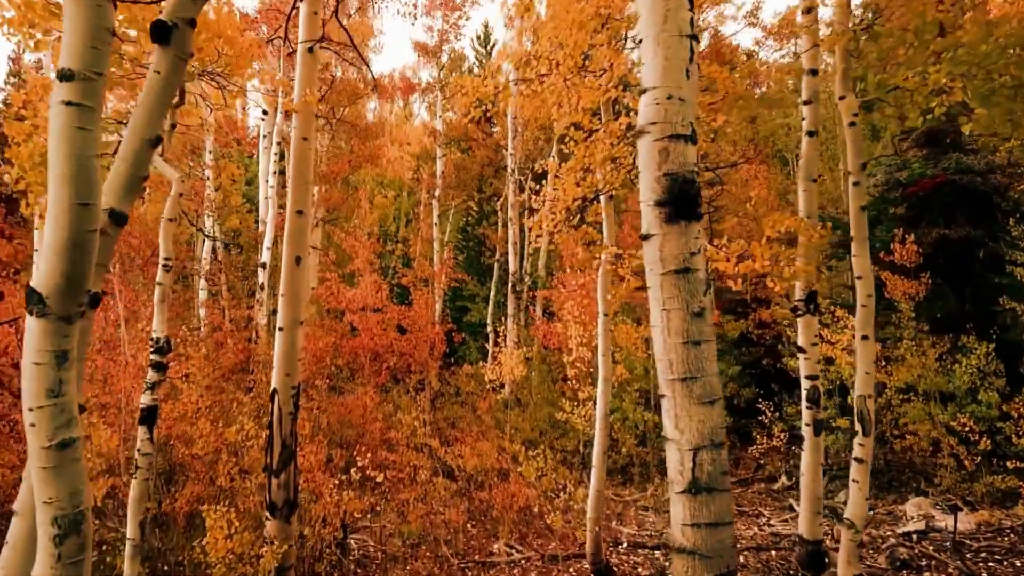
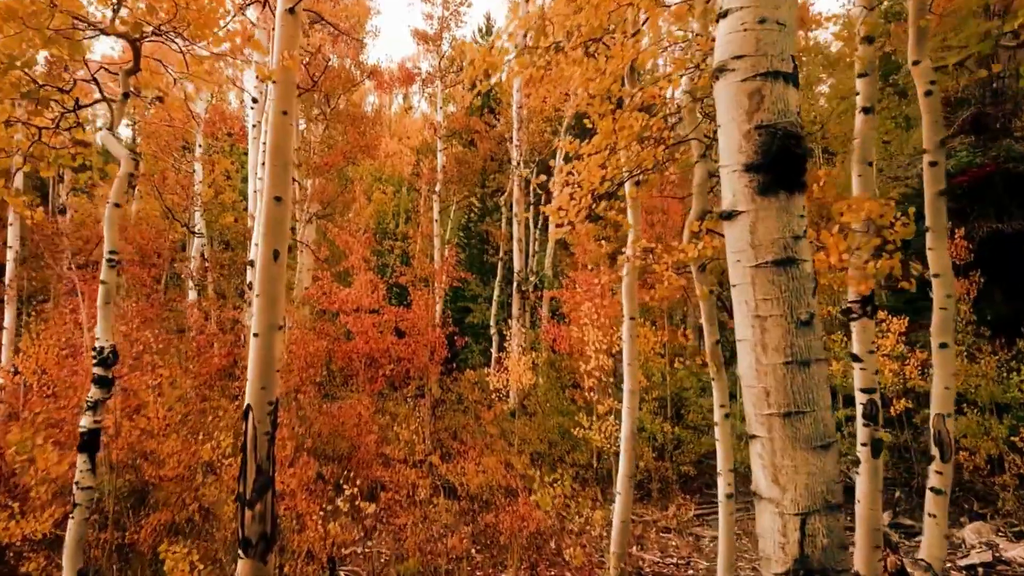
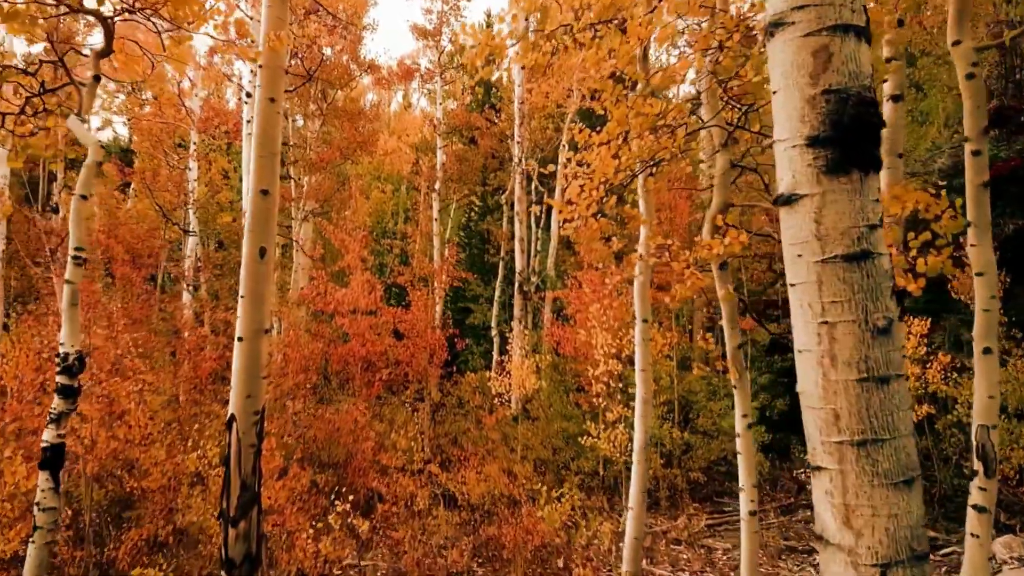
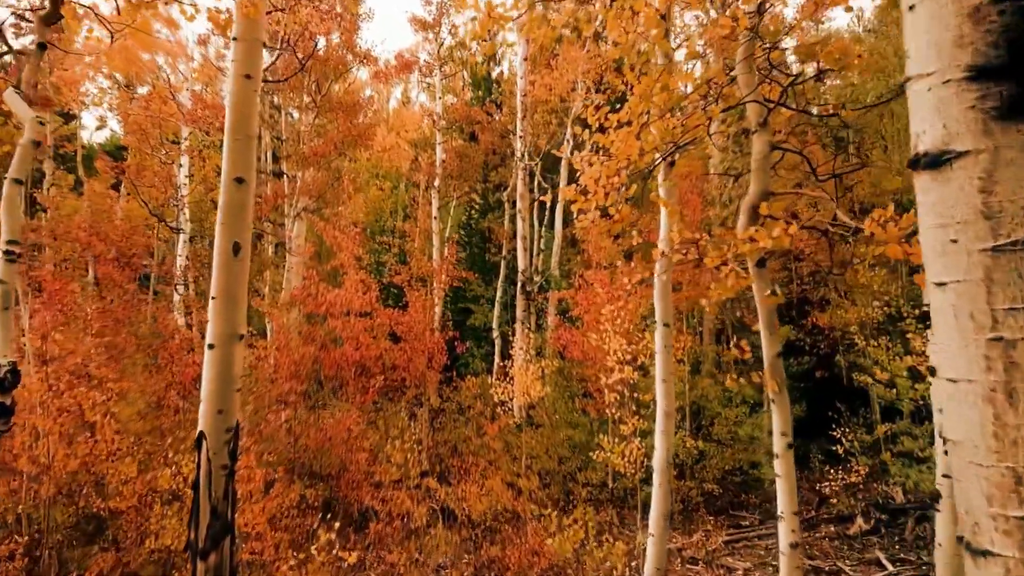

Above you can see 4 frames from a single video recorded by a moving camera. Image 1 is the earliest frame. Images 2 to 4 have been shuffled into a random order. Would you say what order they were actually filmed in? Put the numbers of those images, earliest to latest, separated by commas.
2, 3, 4
